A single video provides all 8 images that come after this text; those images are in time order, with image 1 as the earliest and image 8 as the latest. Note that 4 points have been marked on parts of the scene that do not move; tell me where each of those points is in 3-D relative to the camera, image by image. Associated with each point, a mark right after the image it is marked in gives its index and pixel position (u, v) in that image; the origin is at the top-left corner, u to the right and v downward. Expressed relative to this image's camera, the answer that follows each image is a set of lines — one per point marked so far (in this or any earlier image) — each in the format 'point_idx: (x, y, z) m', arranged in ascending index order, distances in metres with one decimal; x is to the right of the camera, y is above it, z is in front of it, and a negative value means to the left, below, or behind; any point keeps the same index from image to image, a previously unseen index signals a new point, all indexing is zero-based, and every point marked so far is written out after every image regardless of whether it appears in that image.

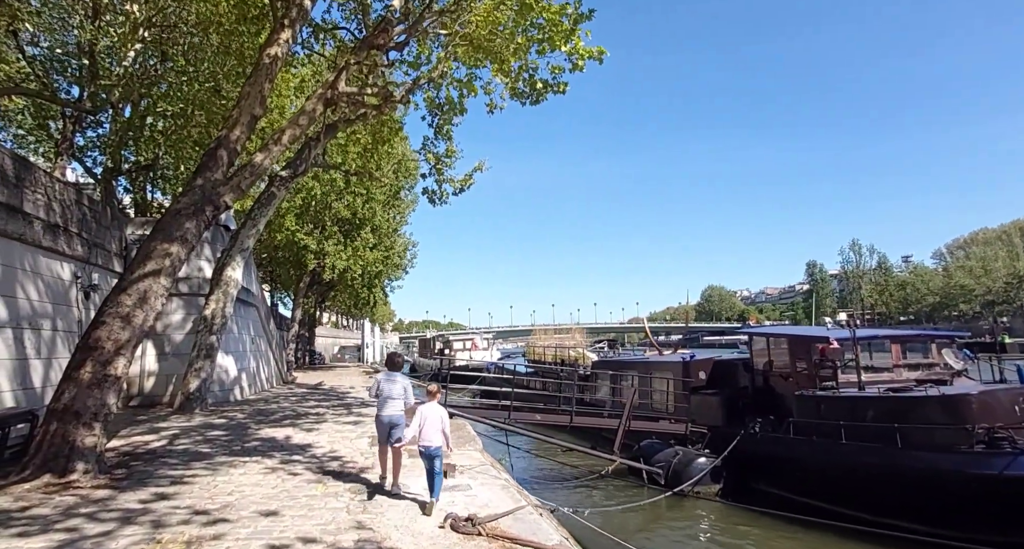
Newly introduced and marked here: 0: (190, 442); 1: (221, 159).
0: (-5.6, -2.9, +9.8) m
1: (-4.9, +1.9, +9.6) m
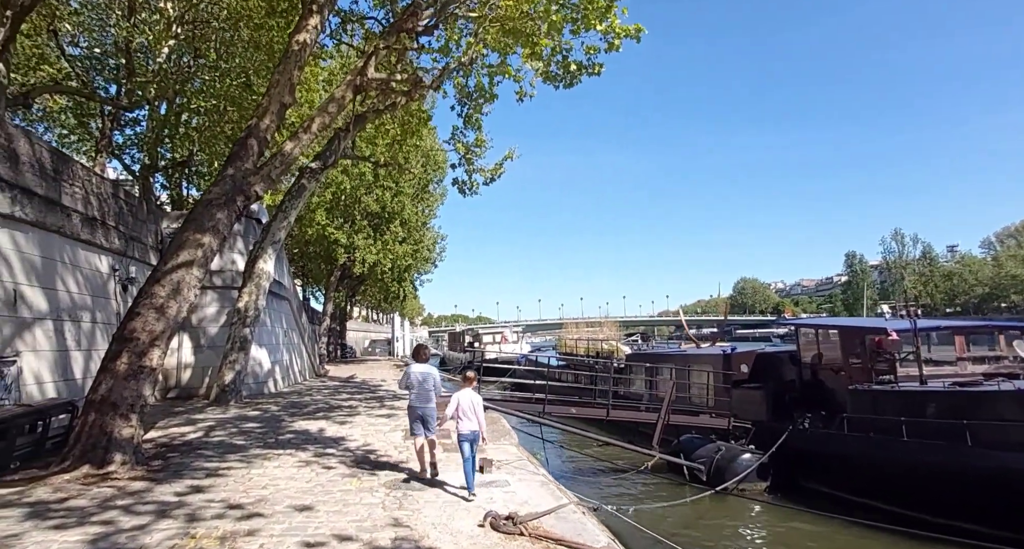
0: (-5.0, -2.8, +9.8) m
1: (-4.3, +2.1, +9.5) m
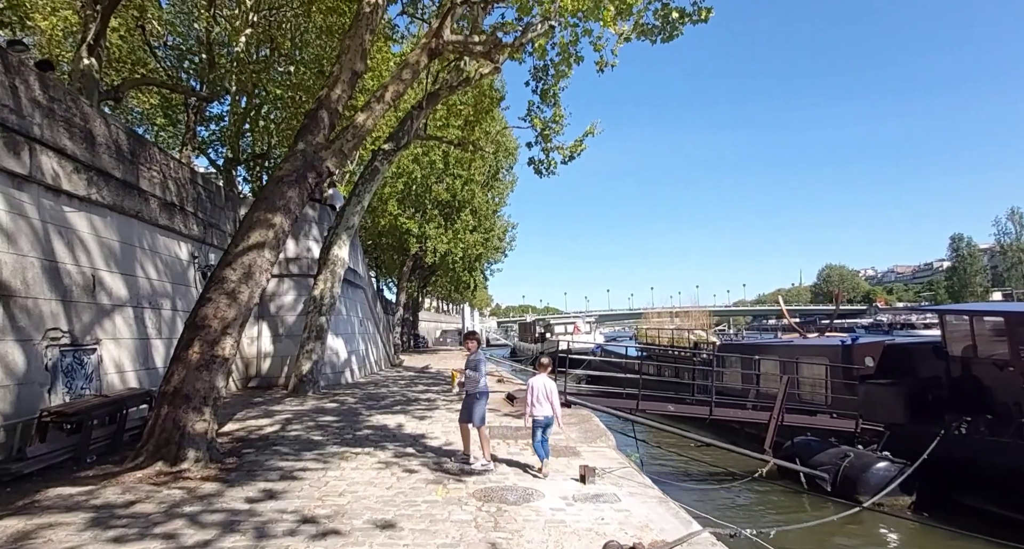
0: (-3.4, -2.5, +9.2) m
1: (-2.9, +2.4, +8.8) m
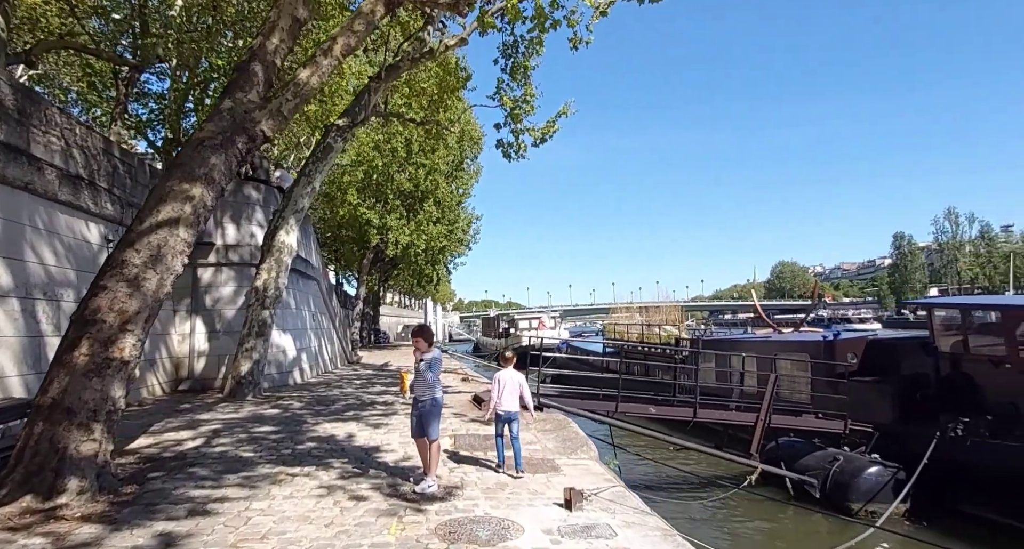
0: (-3.9, -2.3, +7.8) m
1: (-3.3, +2.5, +7.3) m
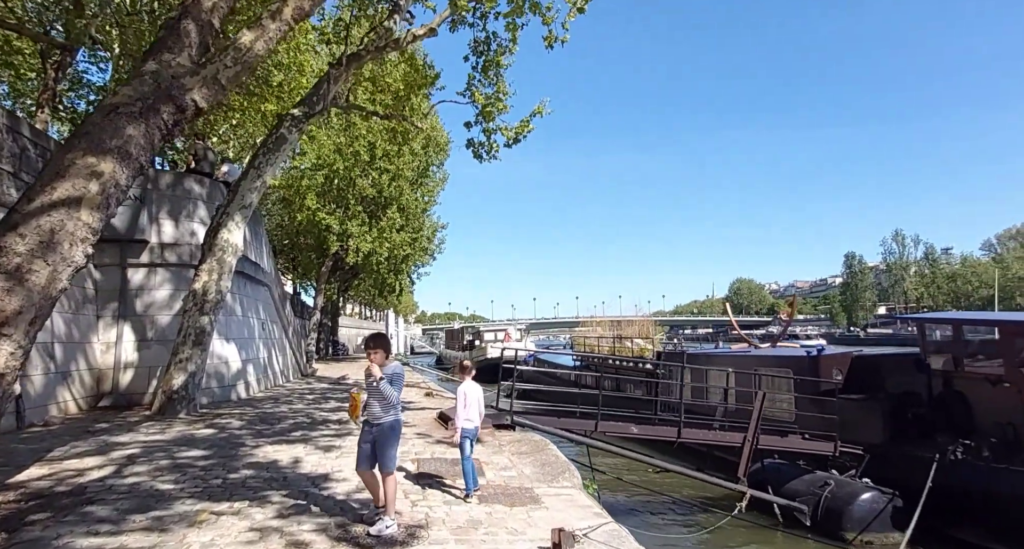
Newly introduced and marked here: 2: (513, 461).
0: (-4.2, -2.3, +6.5) m
1: (-3.5, +2.6, +6.2) m
2: (0.0, -2.5, +7.6) m
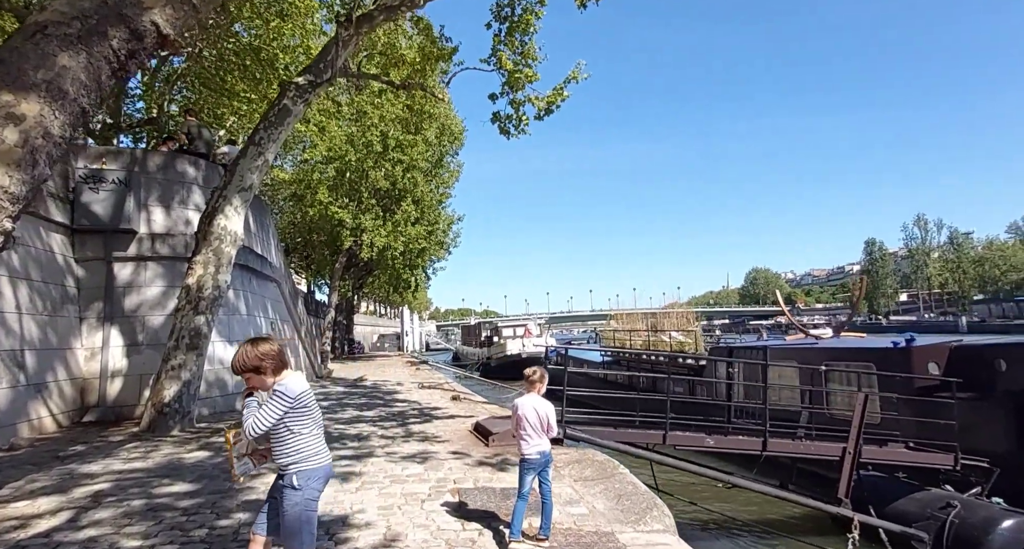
0: (-3.5, -2.2, +5.0) m
1: (-3.0, +2.7, +4.7) m
2: (+0.7, -2.3, +6.0) m
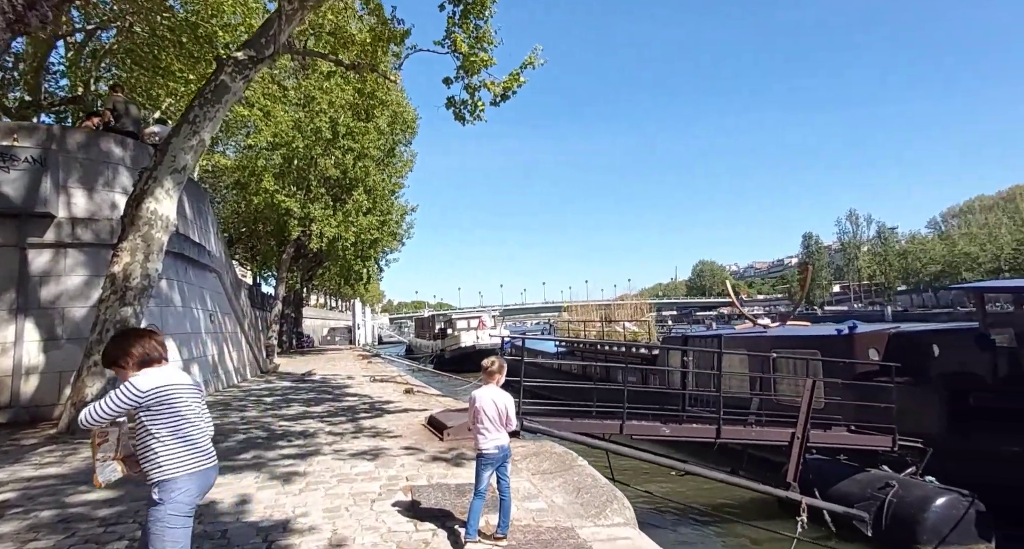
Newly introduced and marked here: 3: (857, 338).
0: (-3.9, -2.0, +4.5) m
1: (-3.3, +2.8, +4.1) m
2: (+0.3, -2.2, +5.8) m
3: (+6.6, -1.2, +10.9) m
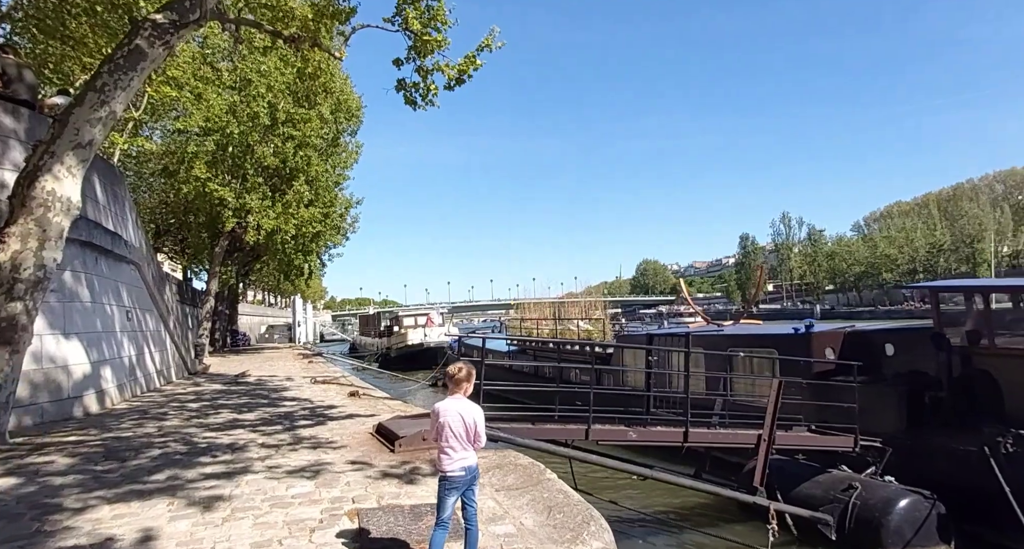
0: (-4.1, -1.9, +3.4) m
1: (-3.4, +2.9, +3.1) m
2: (-0.1, -2.1, +5.1) m
3: (+5.8, -1.2, +10.8) m
